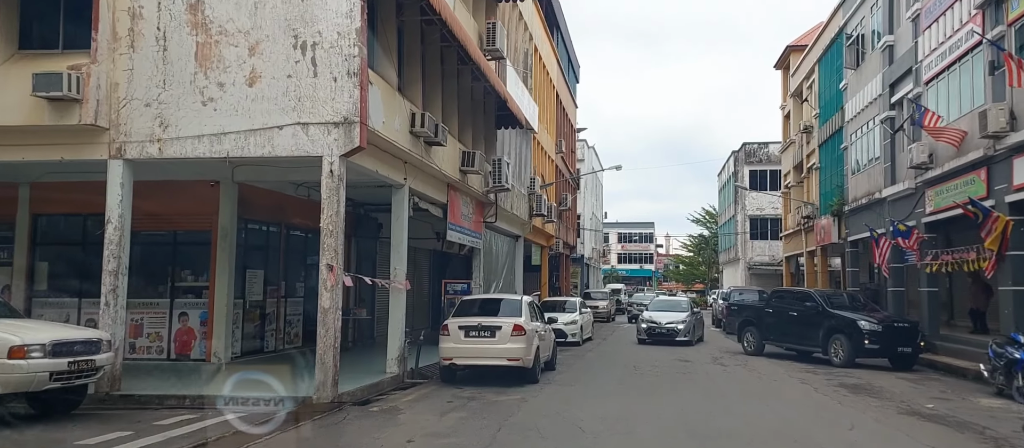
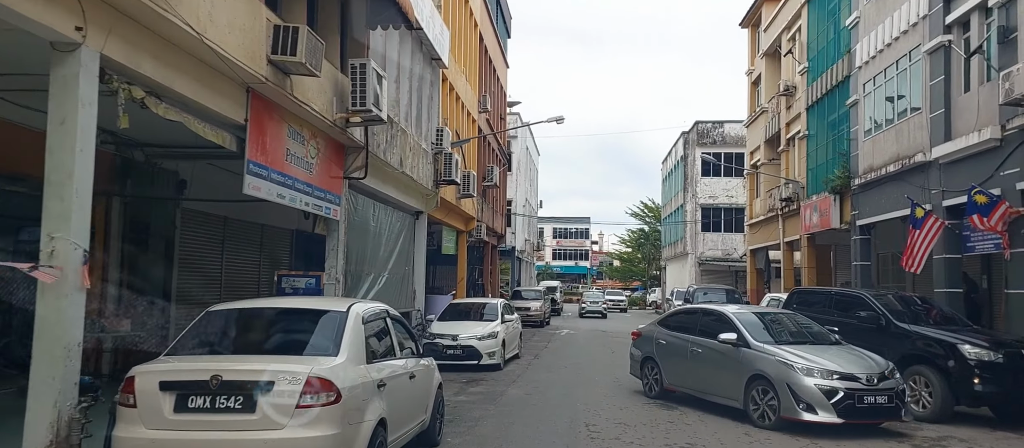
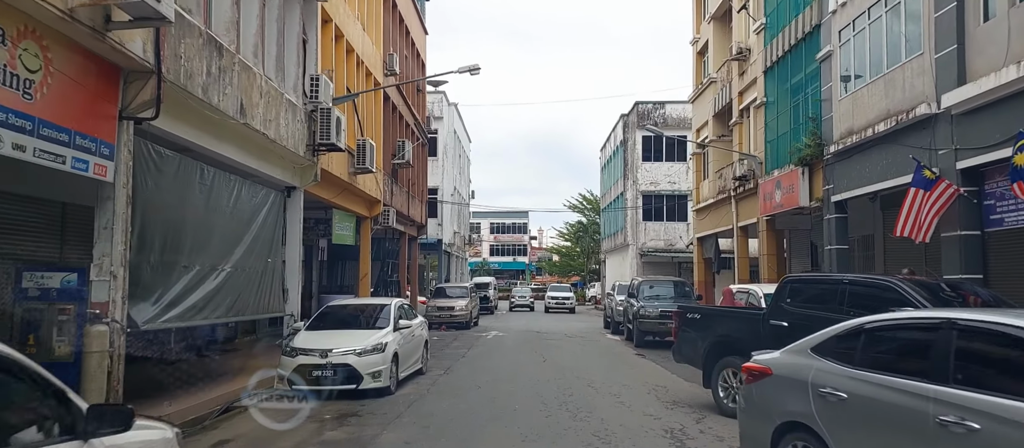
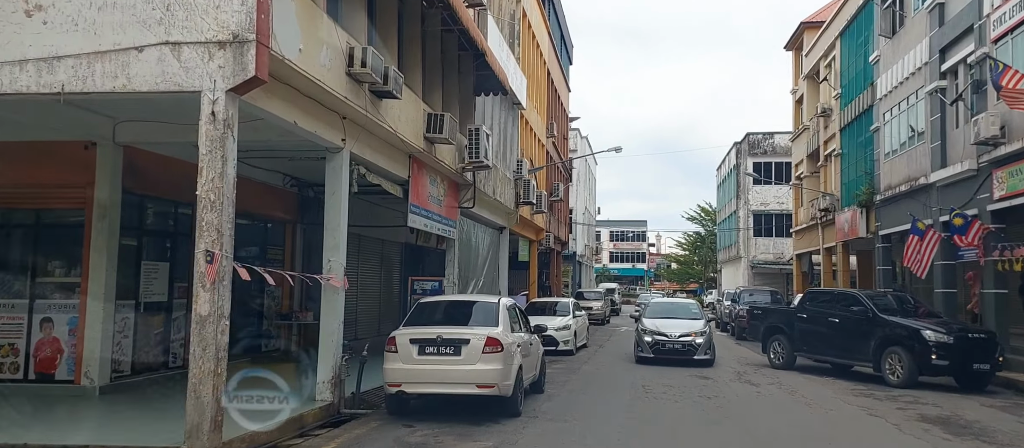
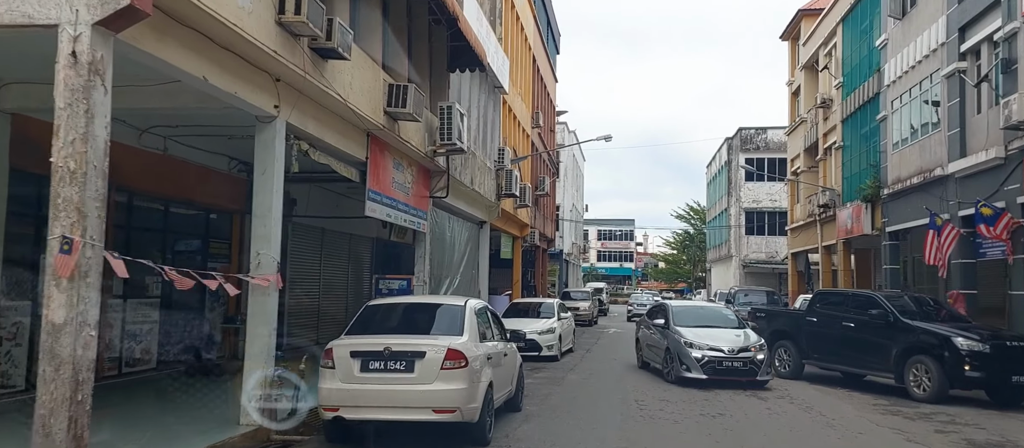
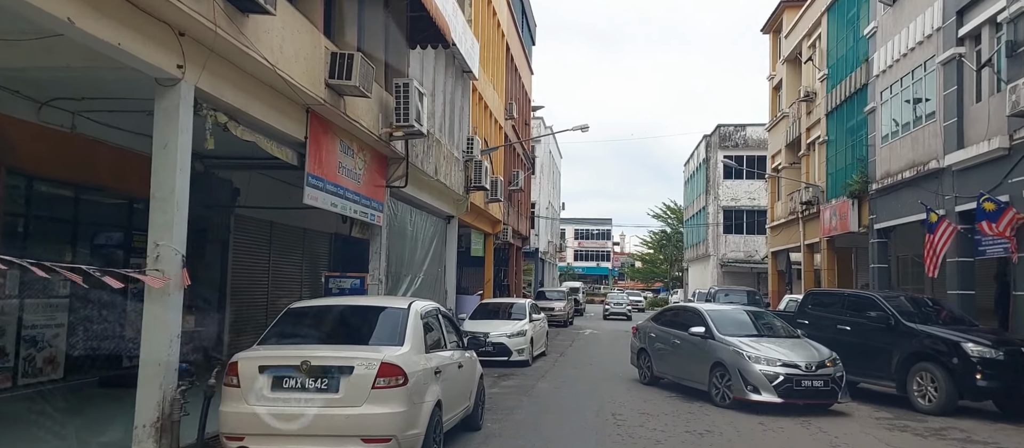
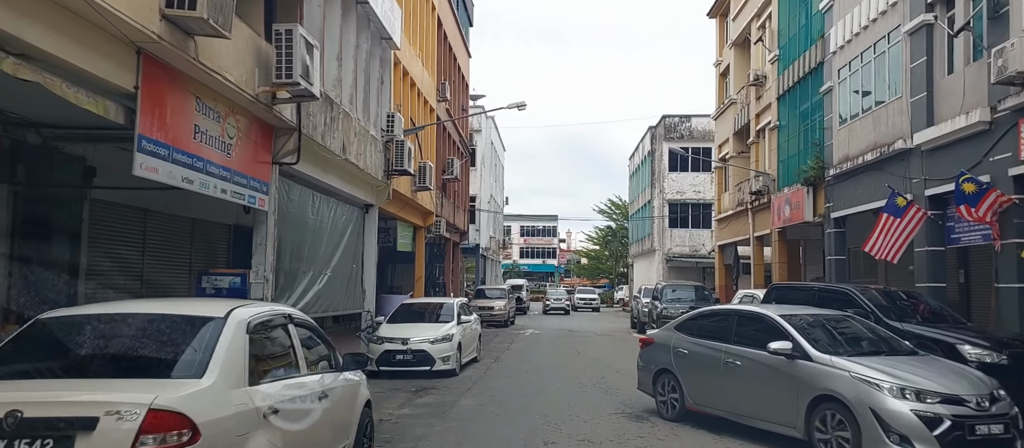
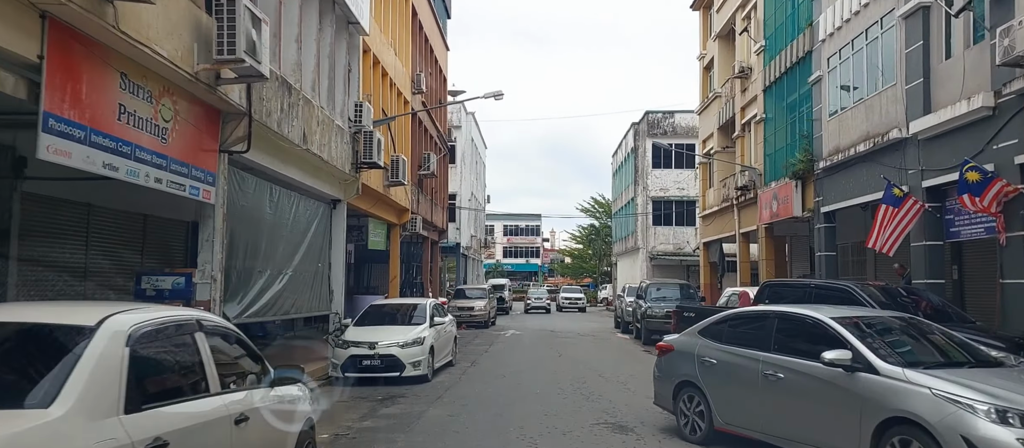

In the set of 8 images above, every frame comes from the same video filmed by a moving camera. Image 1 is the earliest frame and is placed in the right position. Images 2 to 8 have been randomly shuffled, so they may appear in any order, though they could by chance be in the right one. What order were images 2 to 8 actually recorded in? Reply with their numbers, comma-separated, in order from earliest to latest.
4, 5, 6, 2, 7, 8, 3
